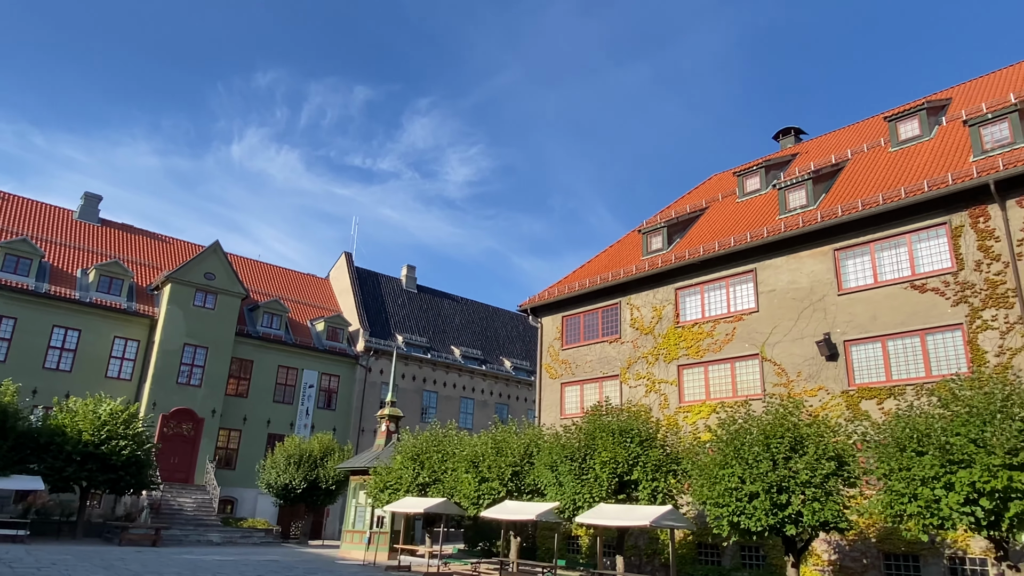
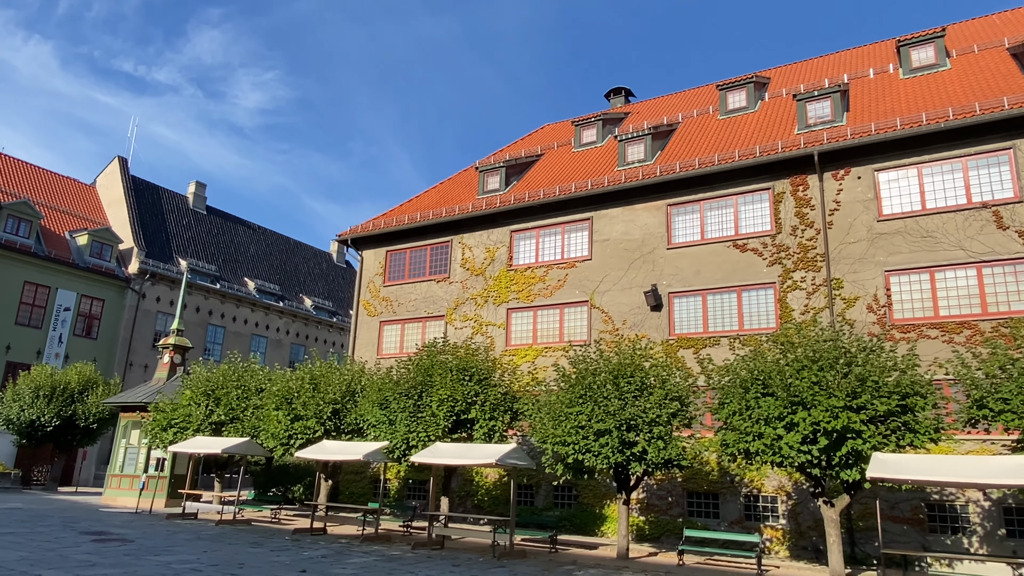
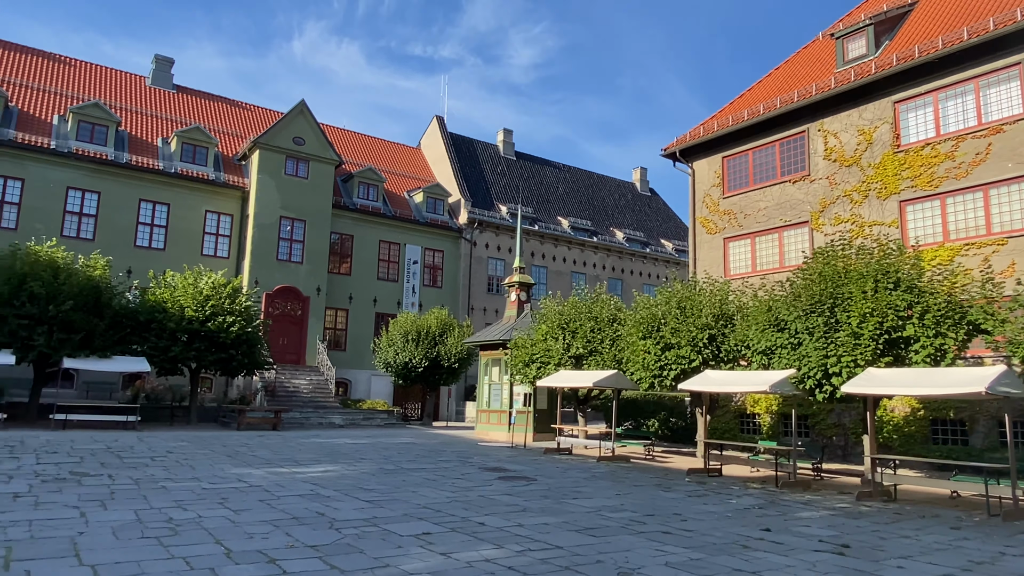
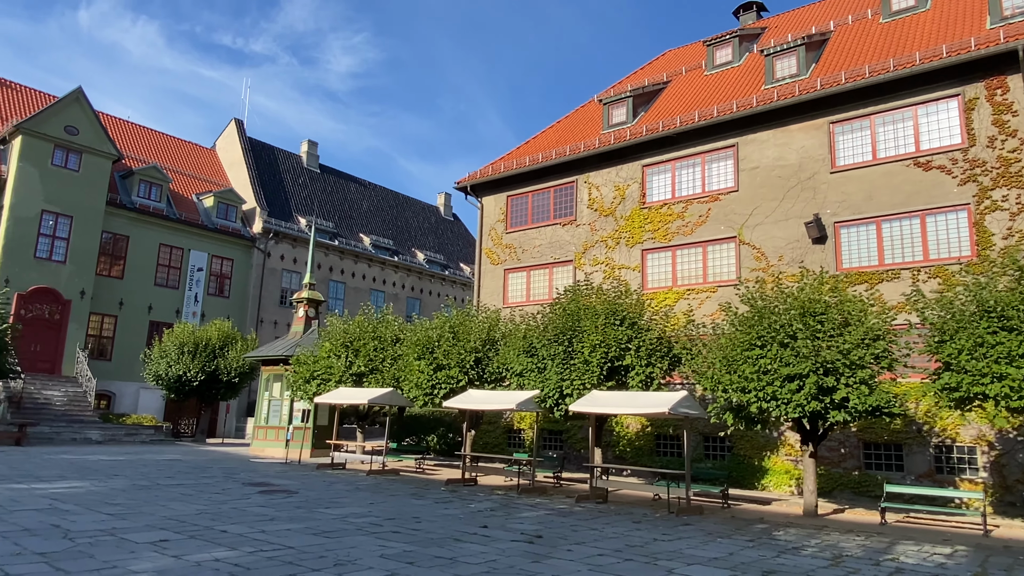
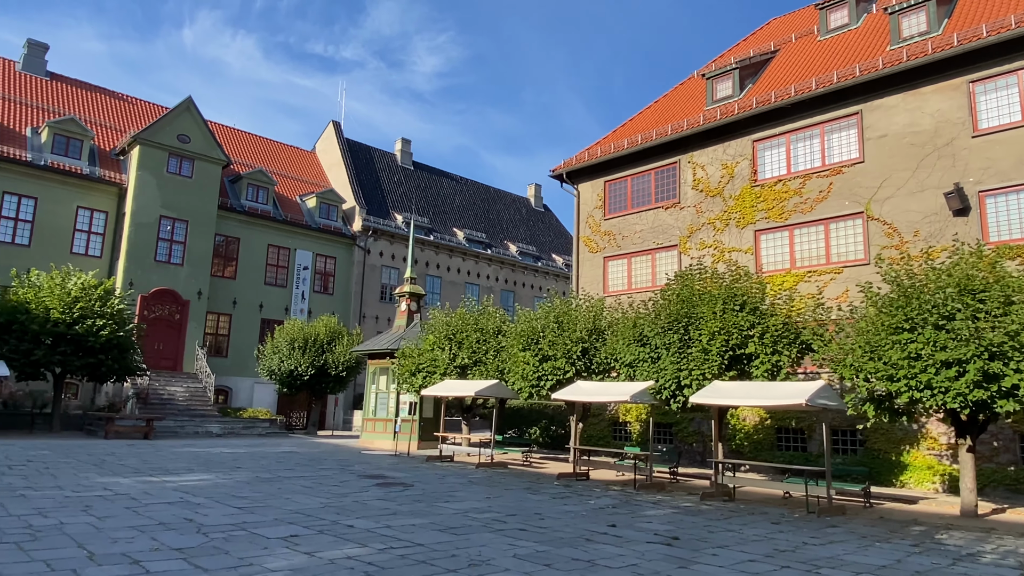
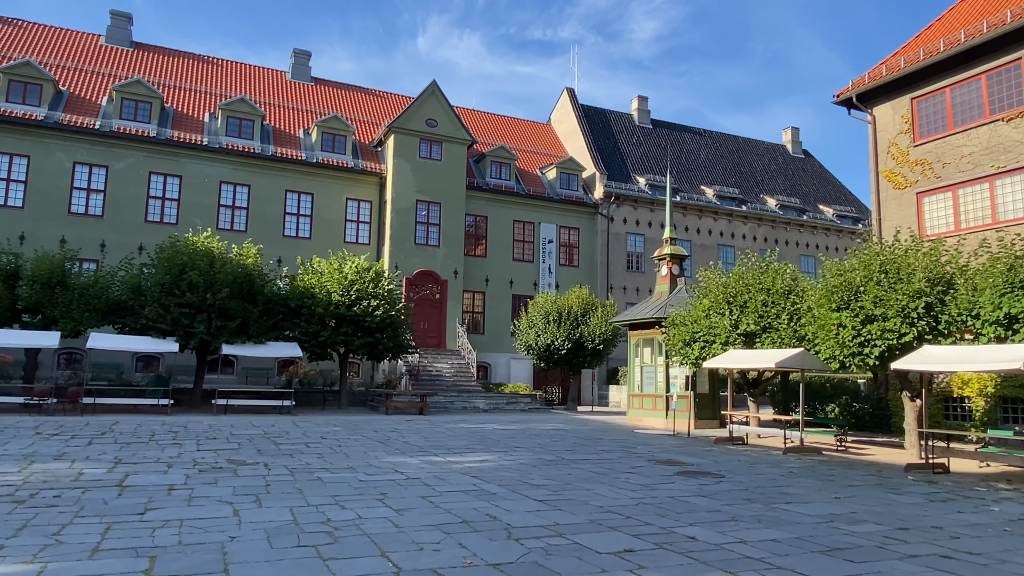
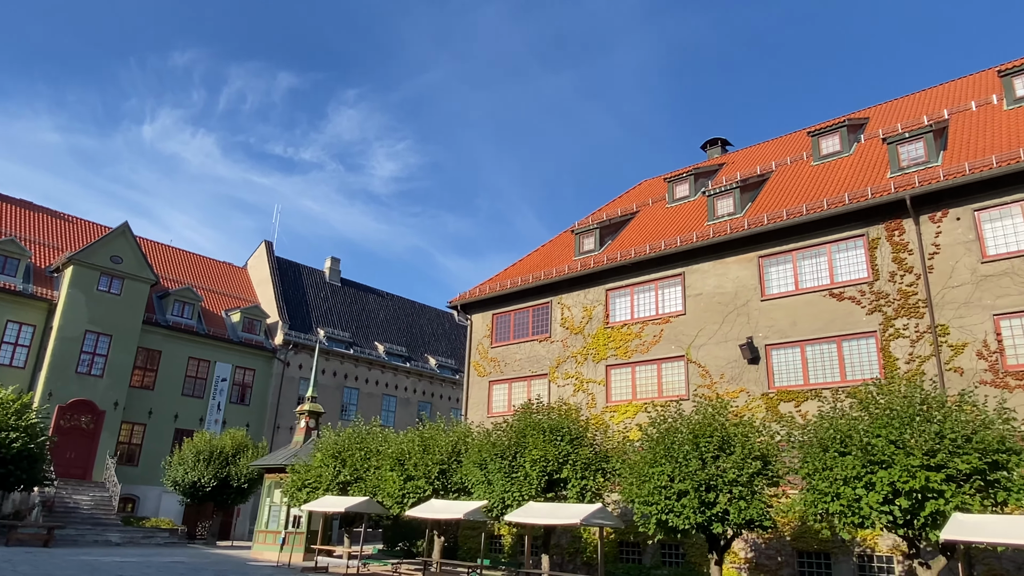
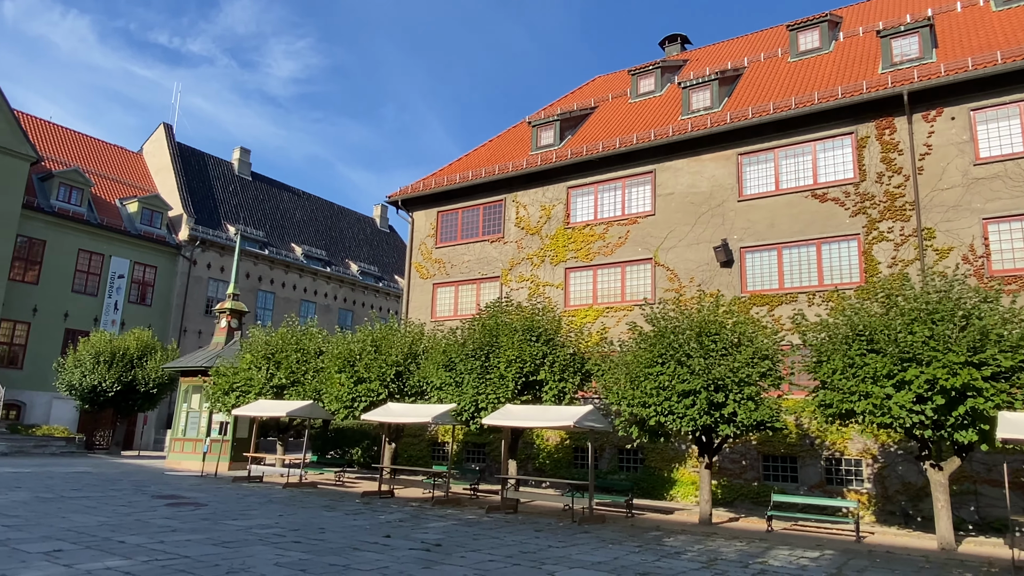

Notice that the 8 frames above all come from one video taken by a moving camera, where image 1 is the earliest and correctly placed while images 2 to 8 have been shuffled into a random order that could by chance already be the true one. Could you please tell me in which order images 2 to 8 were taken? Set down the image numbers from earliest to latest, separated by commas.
7, 2, 8, 4, 5, 3, 6
